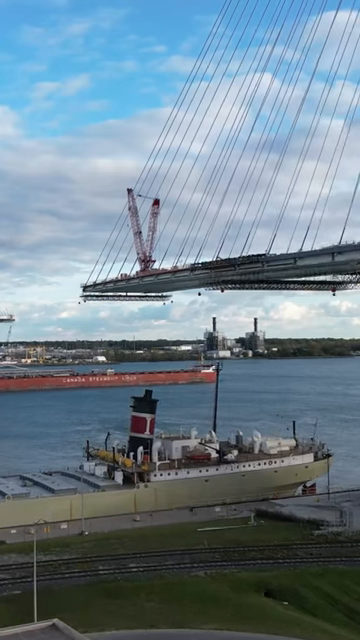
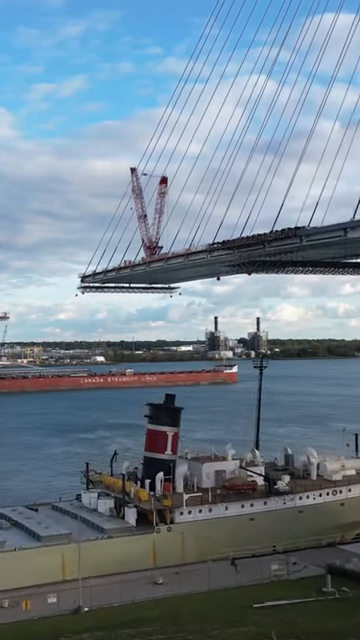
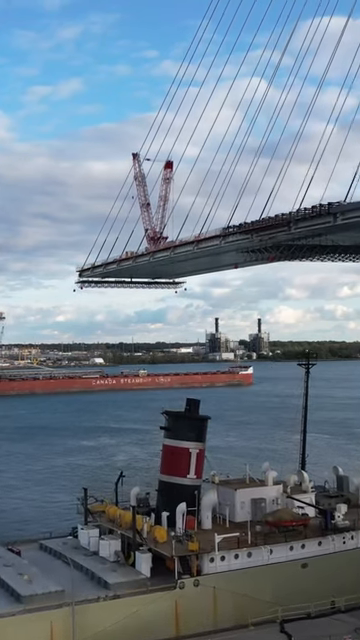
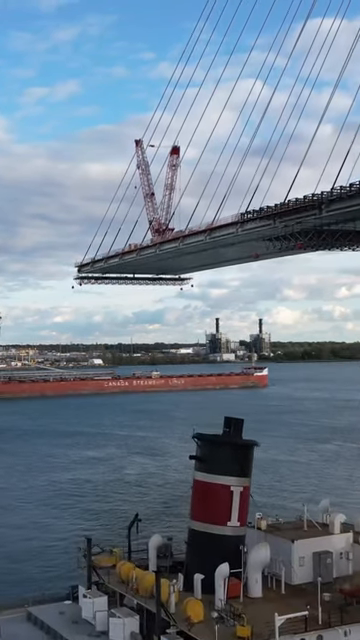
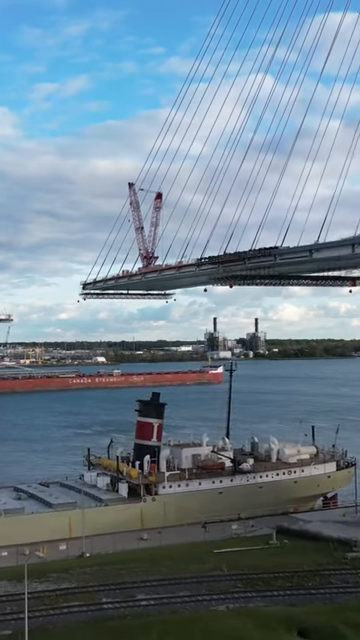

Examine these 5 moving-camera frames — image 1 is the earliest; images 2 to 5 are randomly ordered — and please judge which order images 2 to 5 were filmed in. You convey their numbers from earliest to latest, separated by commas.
5, 2, 3, 4
